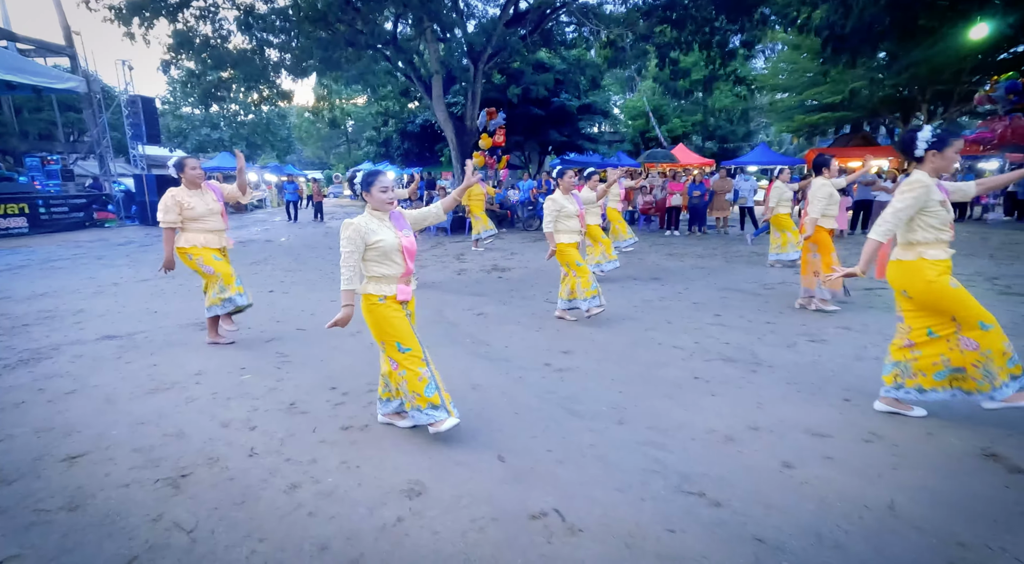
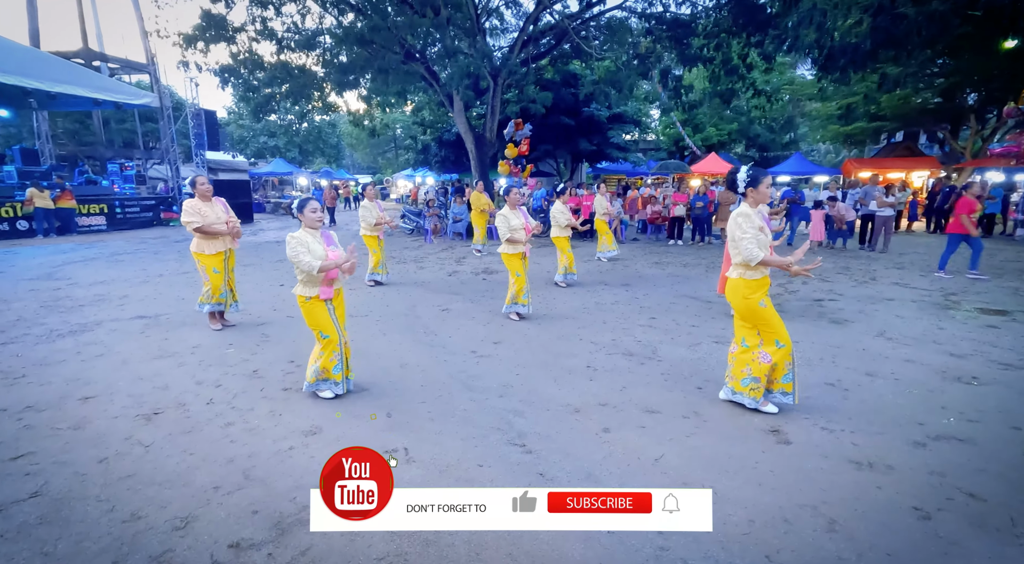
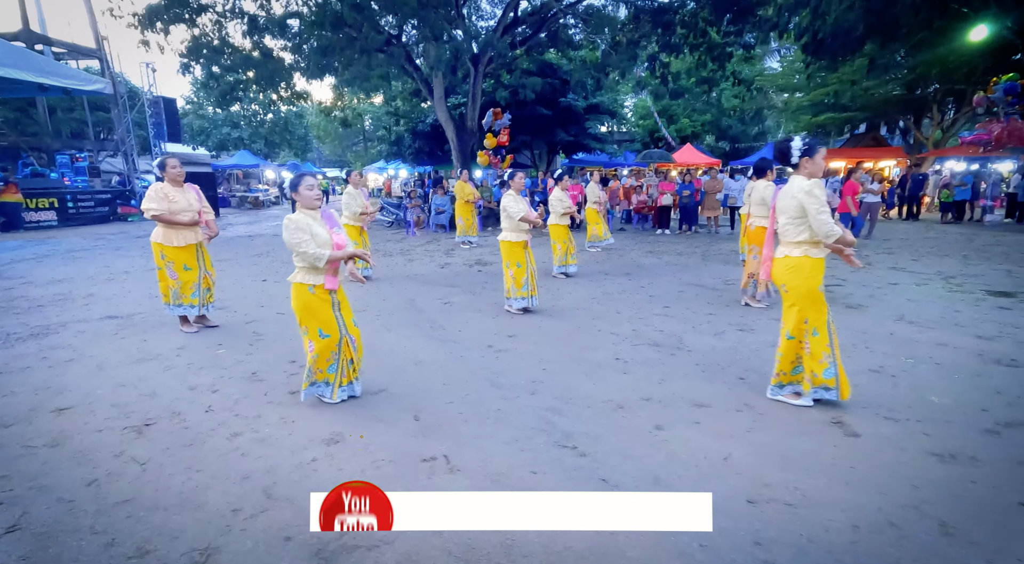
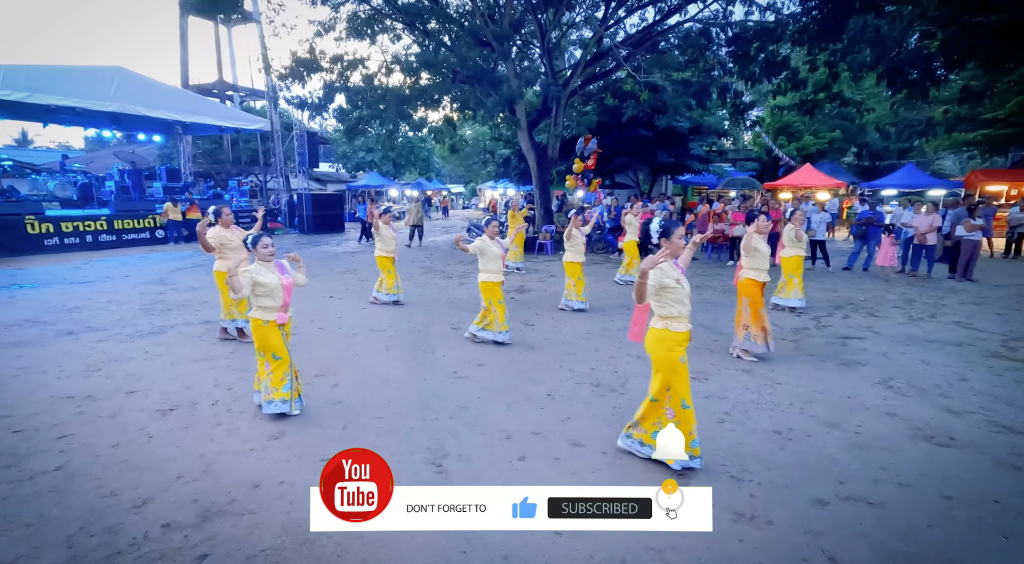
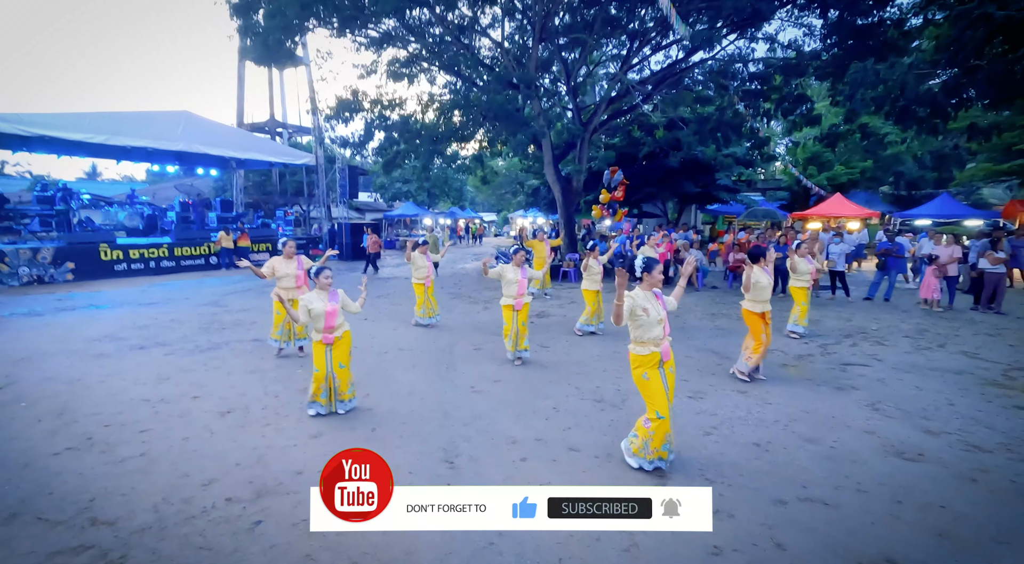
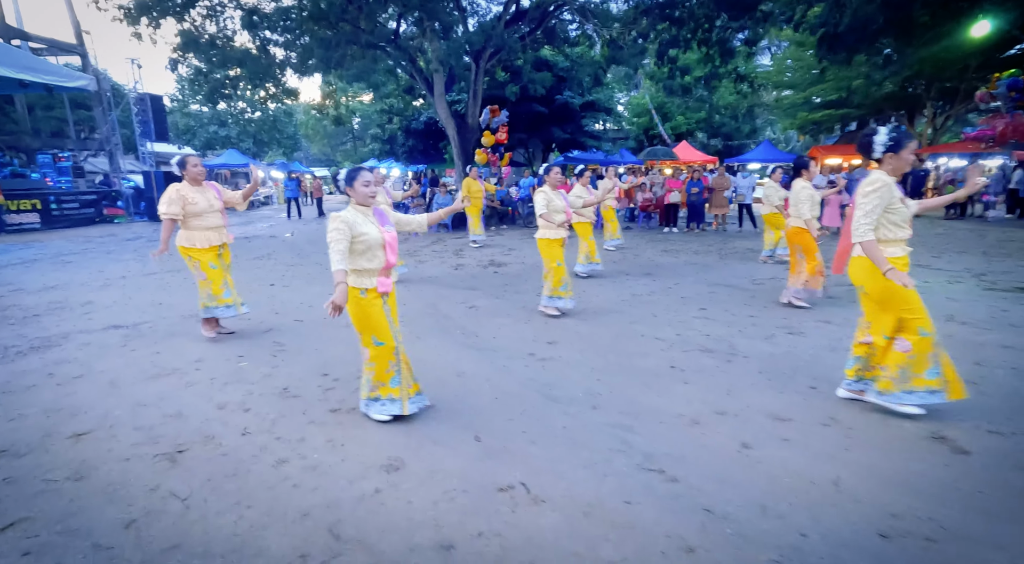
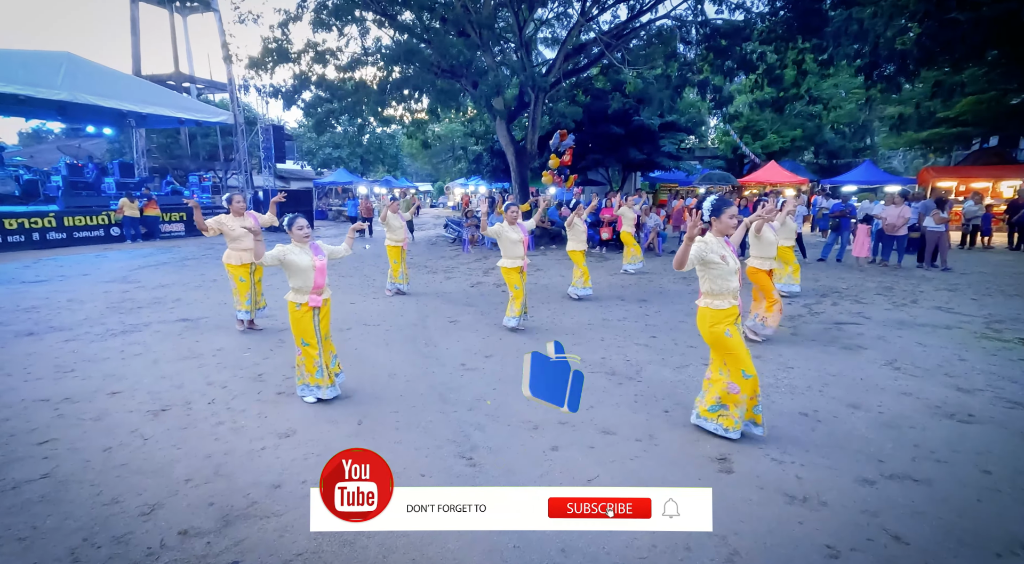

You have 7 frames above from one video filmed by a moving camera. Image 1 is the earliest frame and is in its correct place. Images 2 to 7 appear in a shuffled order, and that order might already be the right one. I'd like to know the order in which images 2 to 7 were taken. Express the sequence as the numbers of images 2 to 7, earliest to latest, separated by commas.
6, 3, 2, 7, 4, 5
